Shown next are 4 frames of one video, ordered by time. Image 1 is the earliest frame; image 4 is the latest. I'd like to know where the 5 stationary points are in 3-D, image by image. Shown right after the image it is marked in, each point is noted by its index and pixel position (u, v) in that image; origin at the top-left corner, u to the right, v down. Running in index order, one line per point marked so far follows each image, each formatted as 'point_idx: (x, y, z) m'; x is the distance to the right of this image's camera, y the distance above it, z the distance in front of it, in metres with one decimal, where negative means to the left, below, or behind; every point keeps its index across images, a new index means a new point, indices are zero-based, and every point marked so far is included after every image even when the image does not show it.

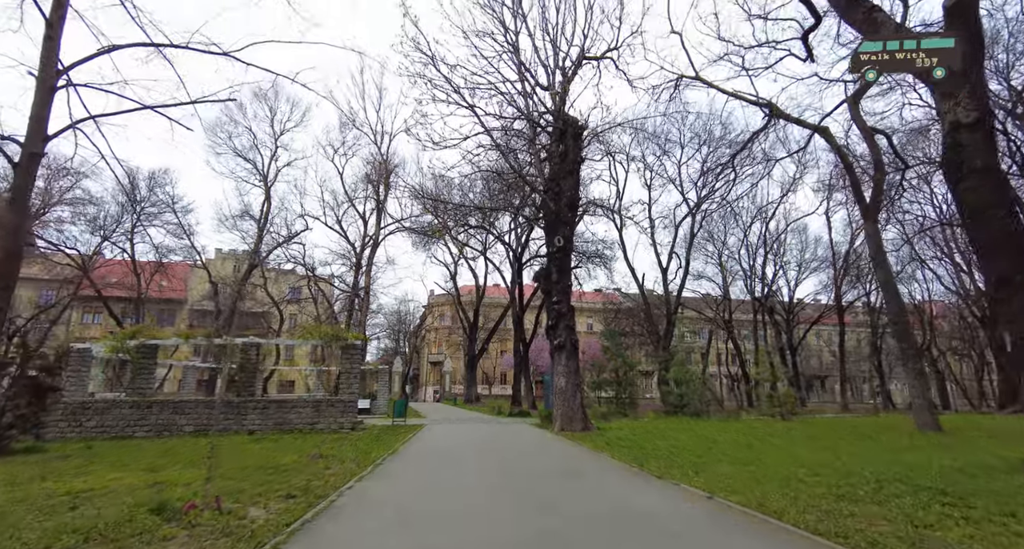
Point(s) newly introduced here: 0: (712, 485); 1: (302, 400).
0: (+2.6, -2.7, +6.4) m
1: (-6.6, -4.0, +15.7) m
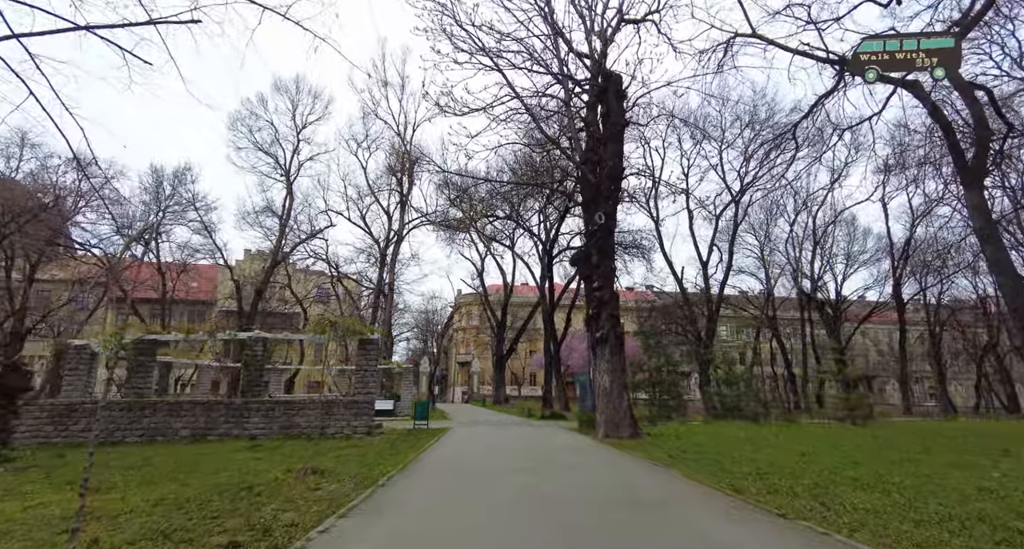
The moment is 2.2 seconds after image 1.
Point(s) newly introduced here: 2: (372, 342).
0: (+3.0, -2.2, +4.2) m
1: (-5.6, -3.5, +13.9) m
2: (-5.1, -2.4, +17.9) m
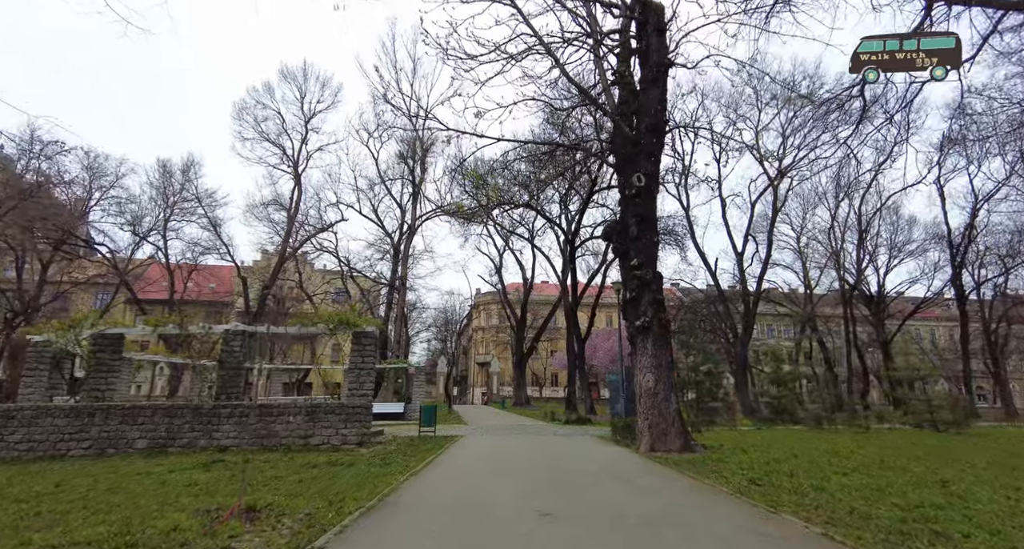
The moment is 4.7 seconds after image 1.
0: (+3.1, -1.6, +1.6) m
1: (-5.1, -3.1, +11.7) m
2: (-4.5, -1.9, +15.6) m
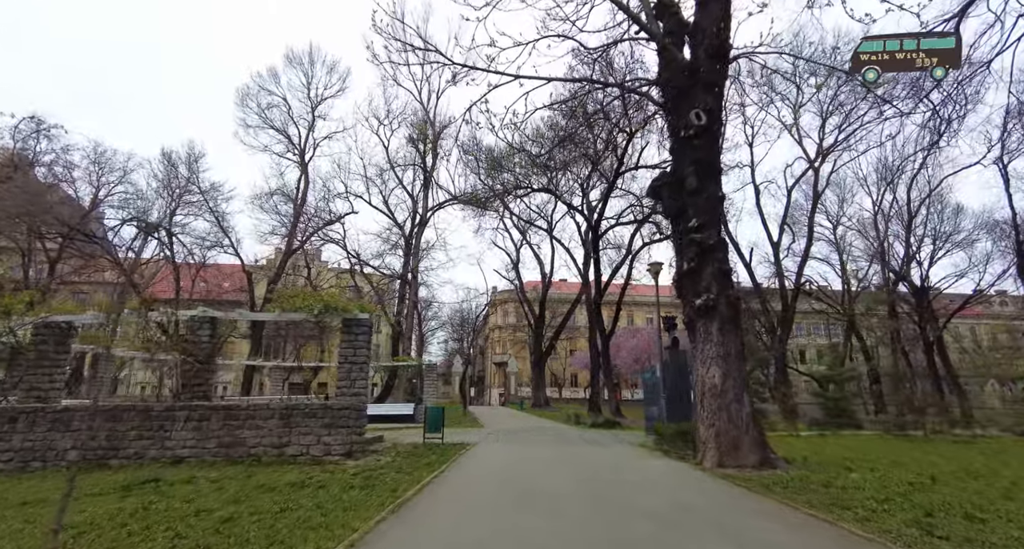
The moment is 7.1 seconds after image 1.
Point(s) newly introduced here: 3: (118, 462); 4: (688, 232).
0: (+3.2, -0.9, -0.9) m
1: (-4.7, -2.5, +9.4) m
2: (-3.9, -1.4, +13.3) m
3: (-7.0, -3.3, +8.9) m
4: (+3.2, +0.7, +9.0) m
